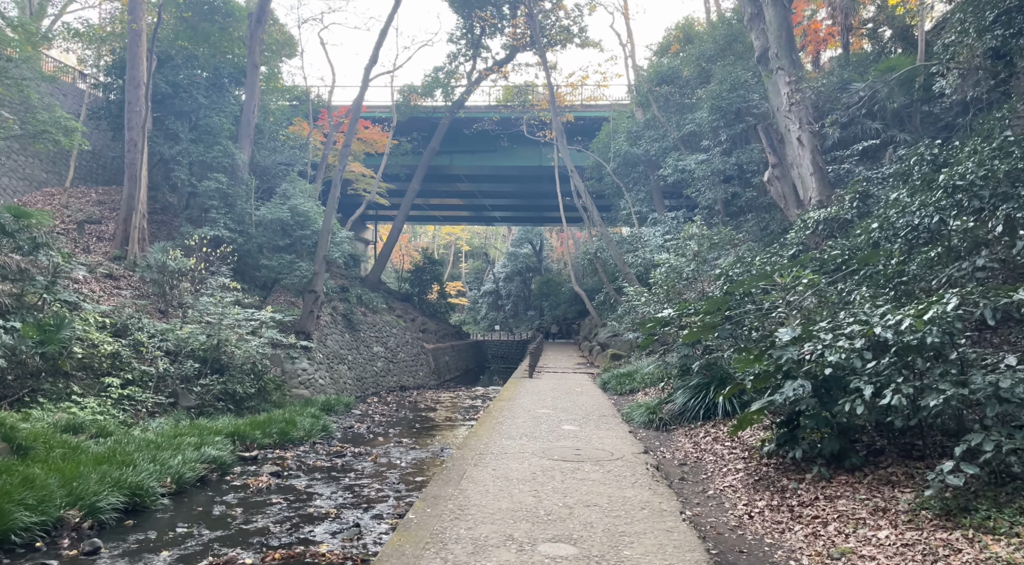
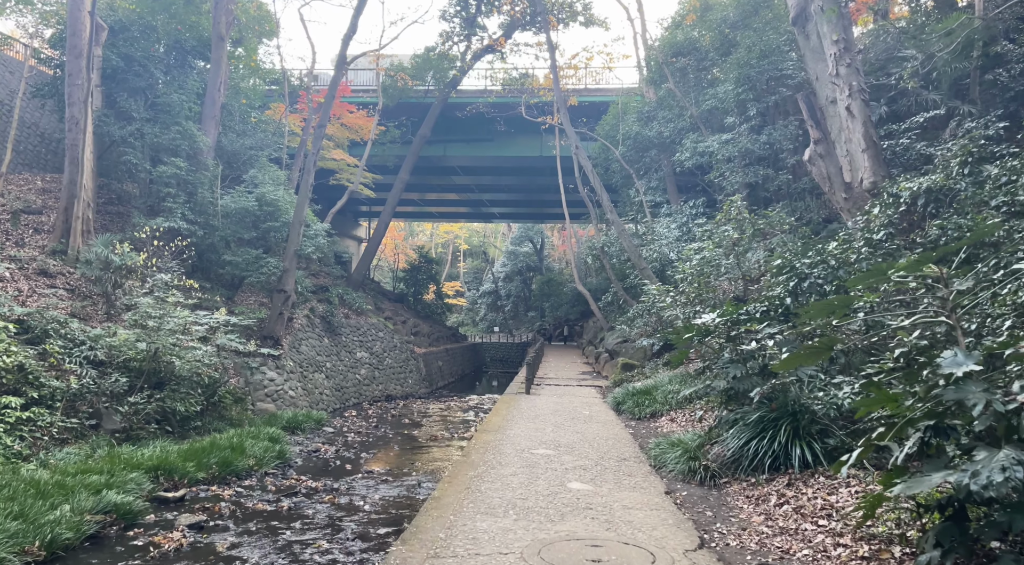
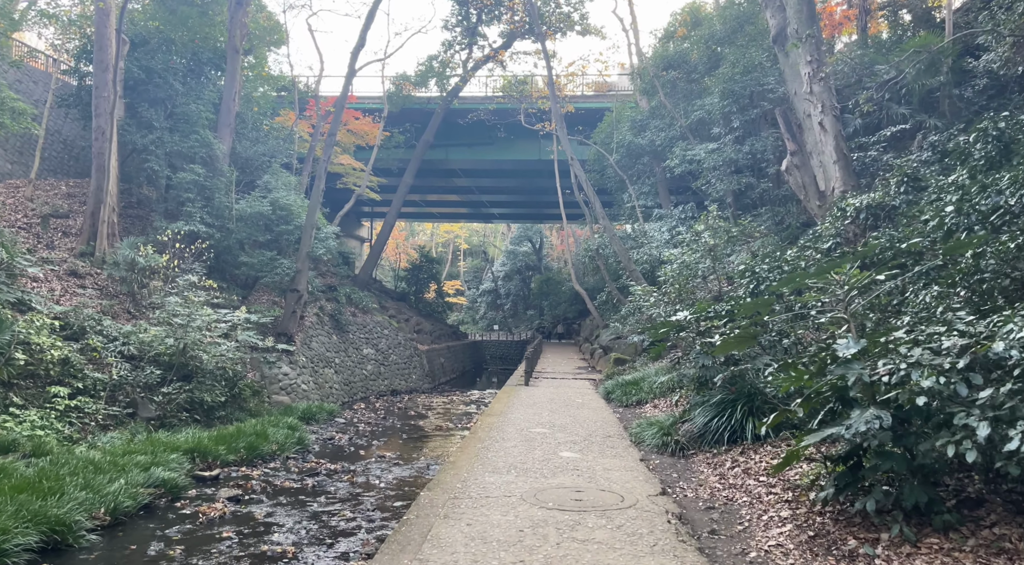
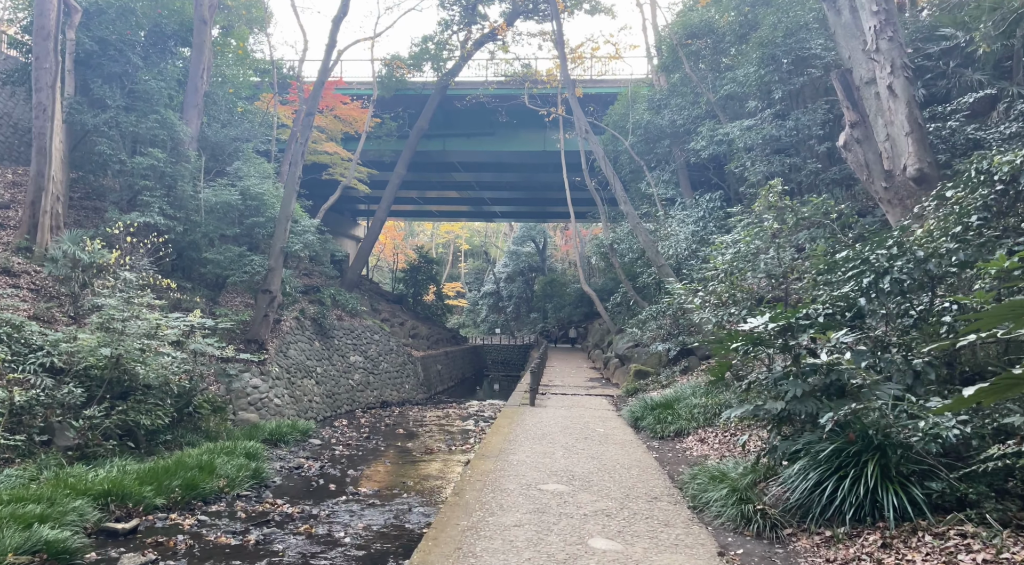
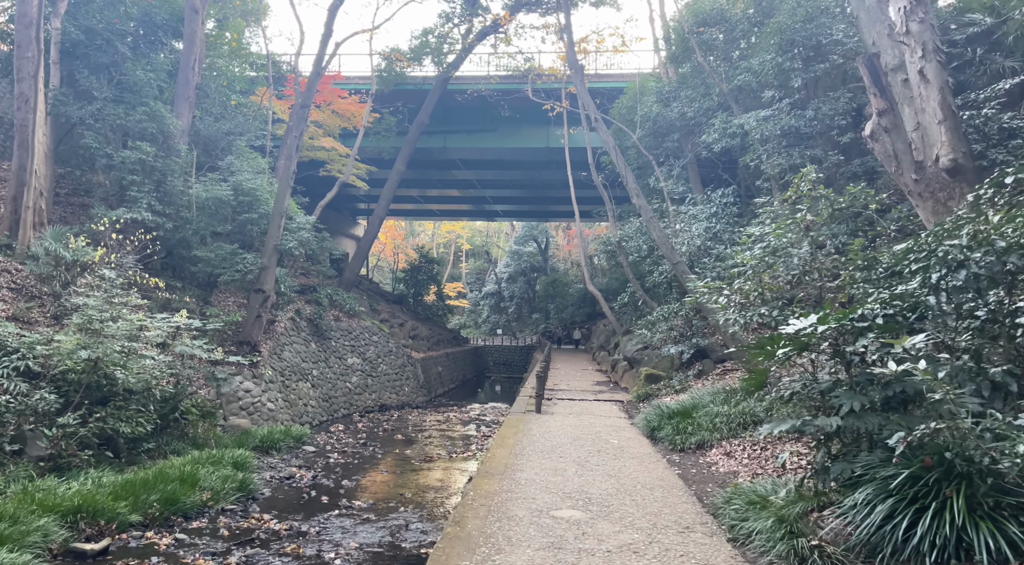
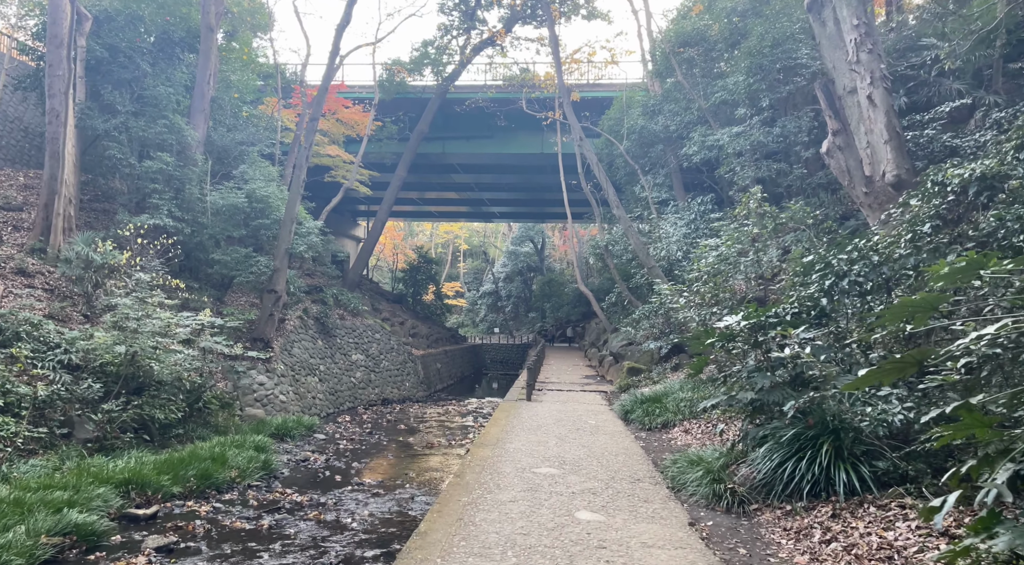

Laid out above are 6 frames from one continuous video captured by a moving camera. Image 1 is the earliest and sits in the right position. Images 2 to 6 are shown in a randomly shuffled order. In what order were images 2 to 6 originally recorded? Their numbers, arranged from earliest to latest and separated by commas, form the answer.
3, 2, 6, 4, 5
